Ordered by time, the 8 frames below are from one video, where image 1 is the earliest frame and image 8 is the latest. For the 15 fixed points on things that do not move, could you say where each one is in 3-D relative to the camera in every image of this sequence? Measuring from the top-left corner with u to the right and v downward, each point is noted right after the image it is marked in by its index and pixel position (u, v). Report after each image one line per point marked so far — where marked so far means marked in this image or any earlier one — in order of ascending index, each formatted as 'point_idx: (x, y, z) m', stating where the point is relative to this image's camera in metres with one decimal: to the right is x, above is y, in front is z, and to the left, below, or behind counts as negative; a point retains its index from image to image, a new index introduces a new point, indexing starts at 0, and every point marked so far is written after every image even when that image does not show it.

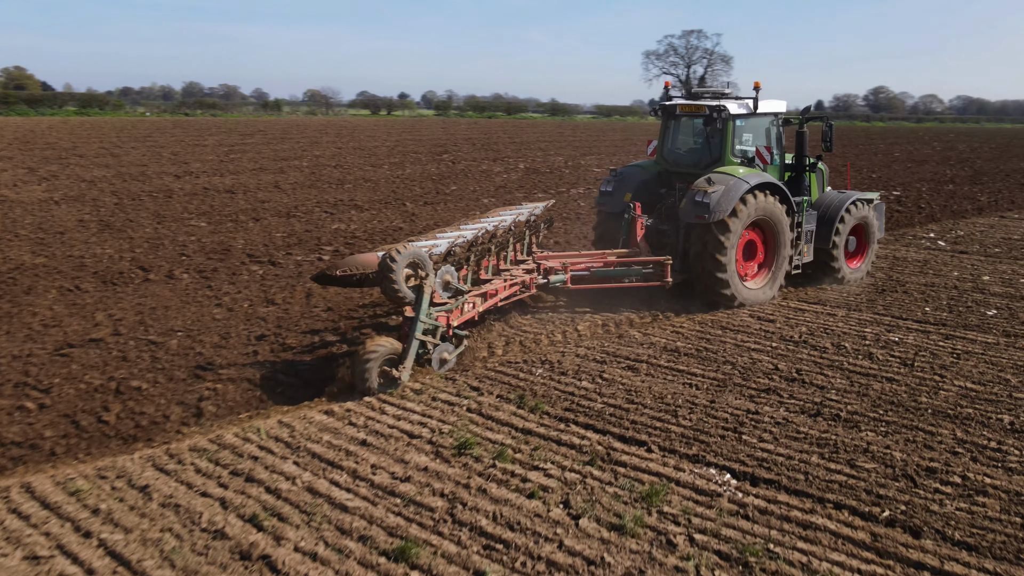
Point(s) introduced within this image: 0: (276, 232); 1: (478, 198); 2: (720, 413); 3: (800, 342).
0: (-2.5, +0.6, +10.4) m
1: (-0.5, +1.3, +14.1) m
2: (+1.0, -0.6, +4.8) m
3: (+1.8, -0.3, +6.2) m
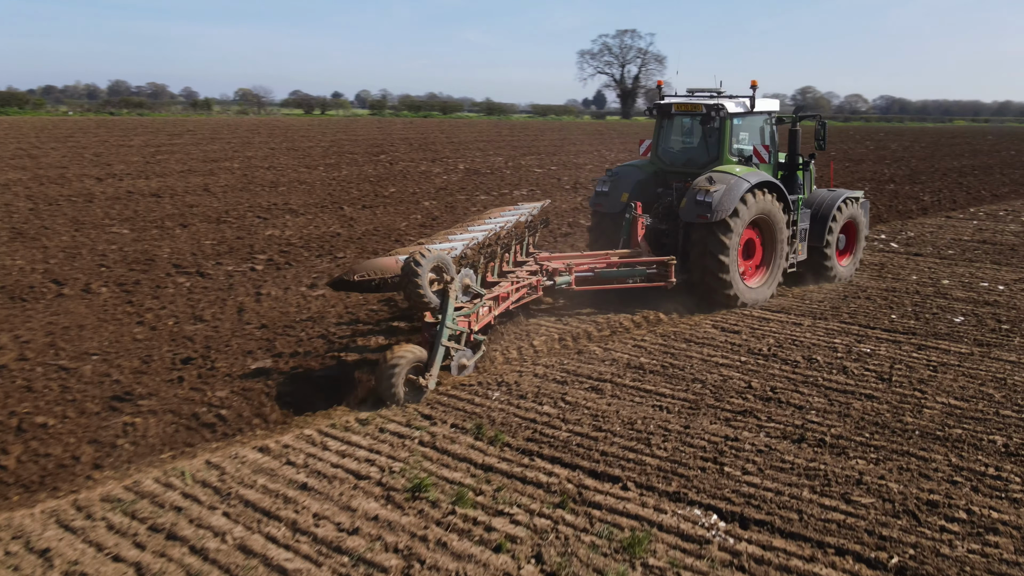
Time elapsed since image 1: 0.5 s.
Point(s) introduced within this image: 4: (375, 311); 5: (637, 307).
0: (-3.0, +0.5, +9.7) m
1: (-1.3, +1.2, +13.6) m
2: (+0.8, -0.7, +4.4) m
3: (+1.5, -0.4, +5.9) m
4: (-0.9, -0.2, +6.8) m
5: (+0.9, -0.1, +7.2) m
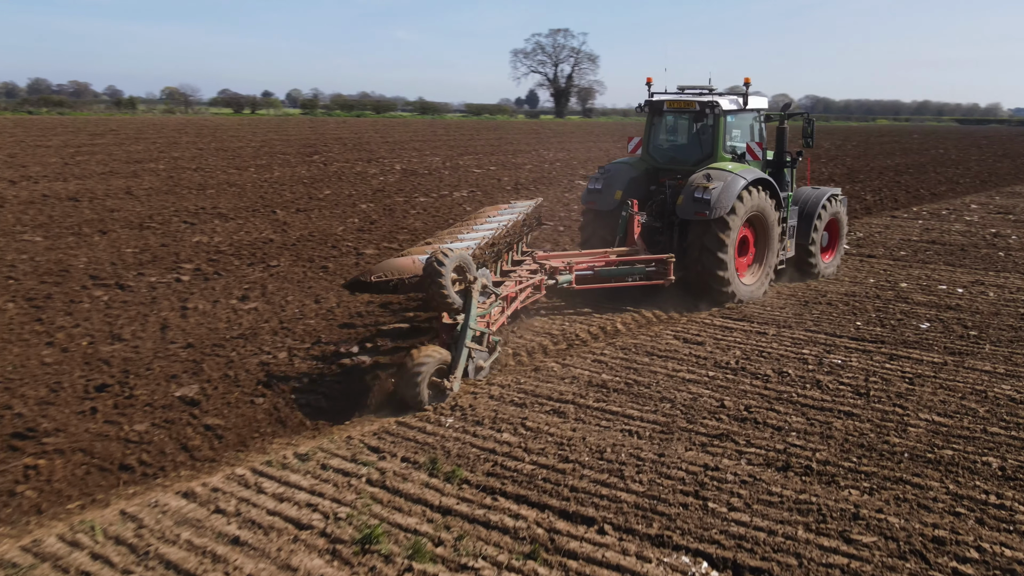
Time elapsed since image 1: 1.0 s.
0: (-3.6, +0.4, +9.1) m
1: (-2.1, +1.1, +13.0) m
2: (+0.7, -0.7, +4.0) m
3: (+1.3, -0.5, +5.5) m
4: (-1.3, -0.2, +6.2) m
5: (+0.6, -0.2, +6.9) m
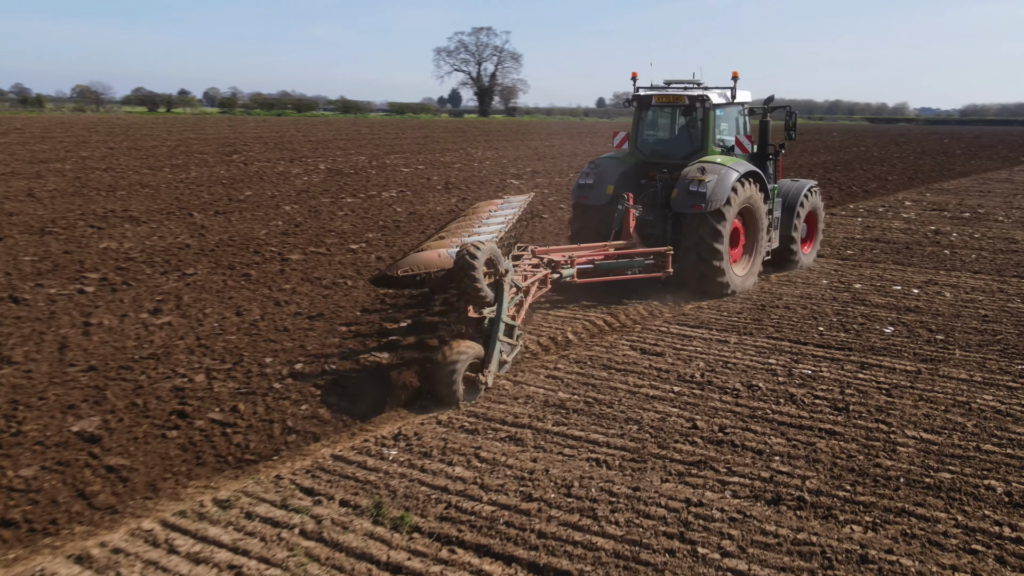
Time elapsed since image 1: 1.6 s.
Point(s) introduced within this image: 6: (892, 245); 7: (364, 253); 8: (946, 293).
0: (-4.1, +0.3, +8.3) m
1: (-2.9, +1.0, +12.3) m
2: (+0.5, -0.8, +3.5) m
3: (+1.0, -0.5, +5.1) m
4: (-1.6, -0.3, +5.6) m
5: (+0.2, -0.2, +6.4) m
6: (+3.9, +0.4, +10.0) m
7: (-1.4, +0.3, +8.9) m
8: (+3.4, 0.0, +7.6) m
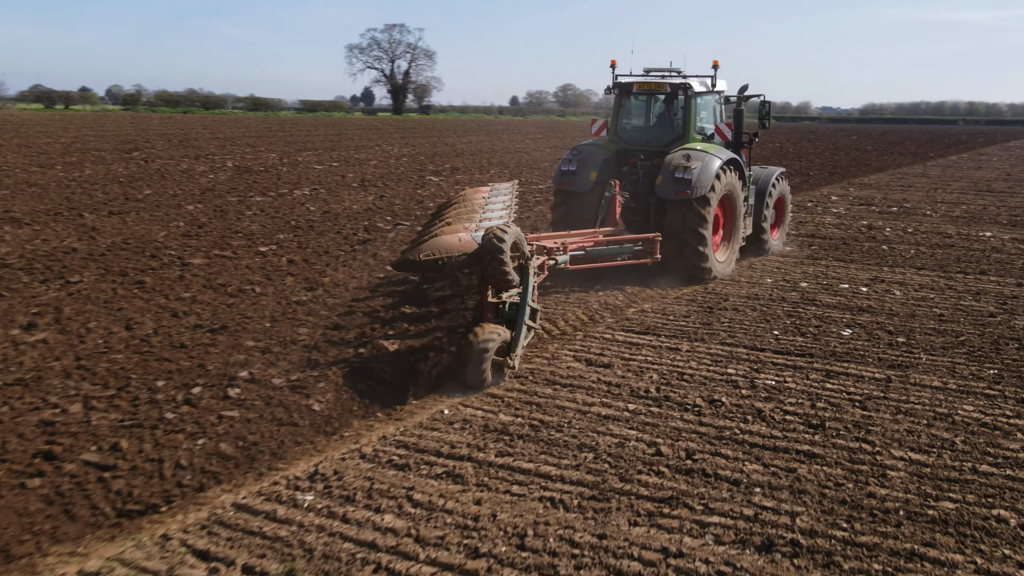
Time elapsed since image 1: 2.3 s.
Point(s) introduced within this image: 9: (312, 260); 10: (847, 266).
0: (-4.7, +0.2, +7.3) m
1: (-3.9, +1.0, +11.4) m
2: (+0.3, -0.8, +2.9) m
3: (+0.7, -0.5, +4.6) m
4: (-1.9, -0.4, +4.8) m
5: (-0.2, -0.3, +5.7) m
6: (+3.1, +0.5, +9.7) m
7: (-2.0, +0.3, +8.2) m
8: (+2.8, 0.0, +7.3) m
9: (-1.6, +0.2, +8.0) m
10: (+2.8, +0.2, +8.3) m
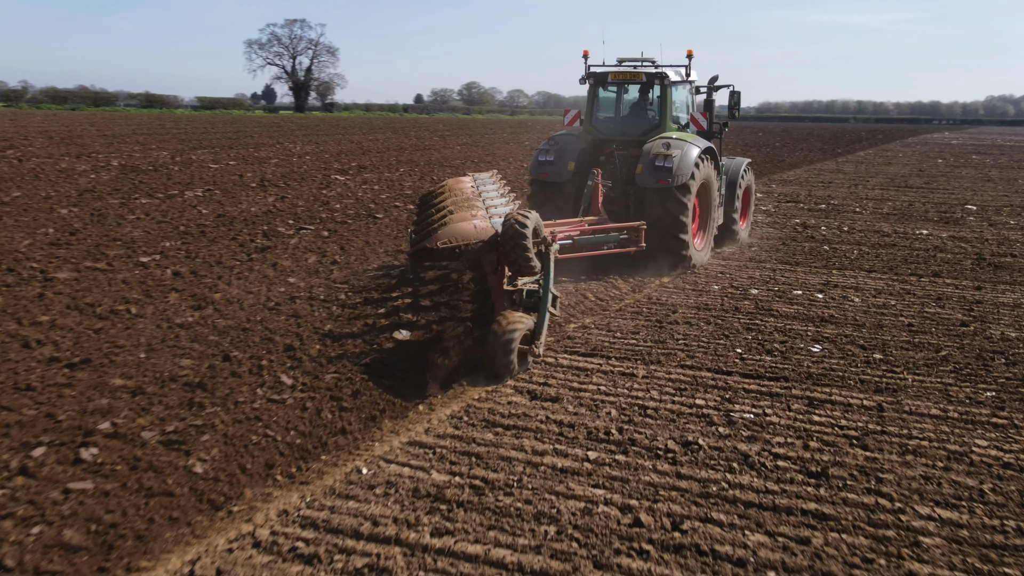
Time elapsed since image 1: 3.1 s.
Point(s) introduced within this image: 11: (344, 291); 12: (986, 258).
0: (-5.2, 0.0, +6.0) m
1: (-4.8, +0.8, +10.1) m
2: (+0.2, -0.9, +2.1) m
3: (+0.4, -0.6, +3.8) m
4: (-2.2, -0.5, +3.8) m
5: (-0.6, -0.4, +4.9) m
6: (+2.4, +0.4, +9.1) m
7: (-2.6, +0.2, +7.1) m
8: (+2.3, -0.1, +6.7) m
9: (-2.2, +0.1, +7.0) m
10: (+2.2, +0.1, +7.7) m
11: (-1.1, 0.0, +6.3) m
12: (+4.1, +0.3, +8.4) m
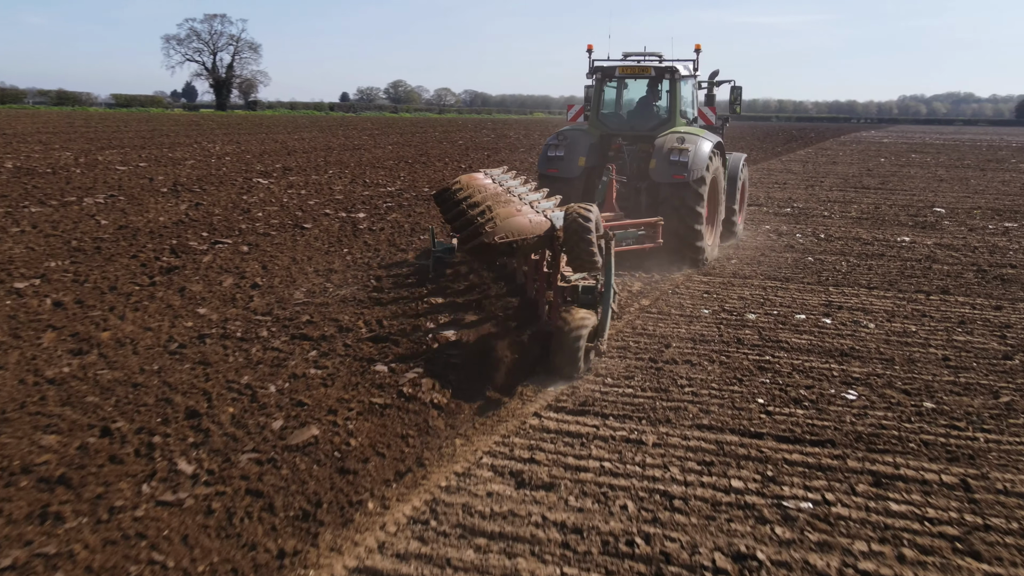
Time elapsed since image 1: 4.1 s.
0: (-5.3, -0.2, +4.5) m
1: (-5.2, +0.6, +8.7) m
2: (+0.3, -1.1, +1.1) m
3: (+0.4, -0.8, +2.7) m
4: (-2.2, -0.7, +2.6) m
5: (-0.7, -0.5, +3.7) m
6: (+1.9, +0.3, +8.2) m
7: (-2.8, 0.0, +5.8) m
8: (+2.1, -0.2, +5.8) m
9: (-2.5, -0.1, +5.7) m
10: (+1.9, 0.0, +6.7) m
11: (-1.3, -0.2, +5.2) m
12: (+3.7, +0.2, +7.6) m
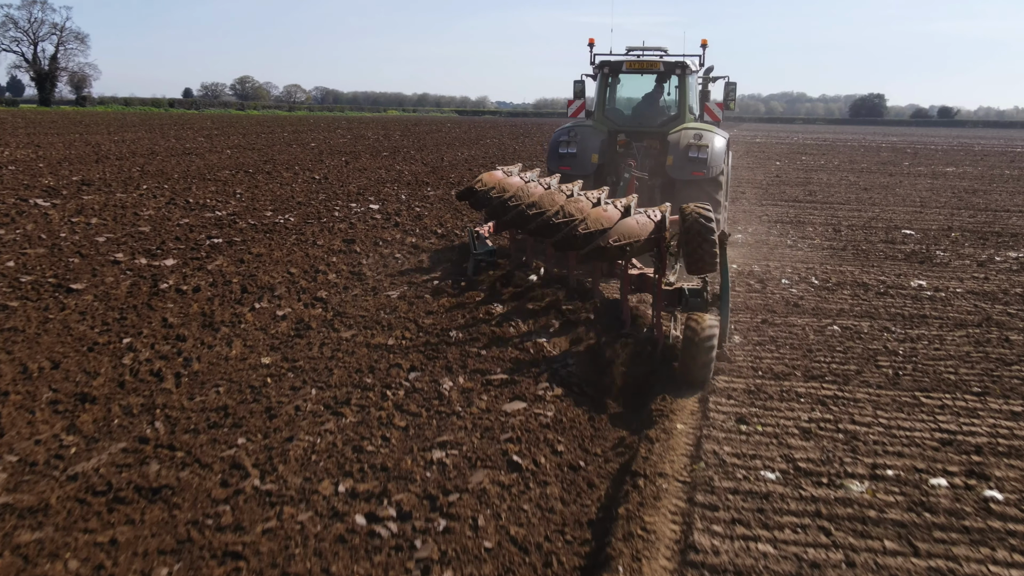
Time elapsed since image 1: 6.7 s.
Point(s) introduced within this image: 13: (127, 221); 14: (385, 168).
0: (-5.4, -0.8, +0.9) m
1: (-5.9, 0.0, +5.1) m
2: (+0.8, -1.6, -1.6) m
3: (+0.6, -1.3, 0.0) m
4: (-2.0, -1.3, -0.5) m
5: (-0.6, -1.1, +0.9) m
6: (+1.3, -0.2, +5.7) m
7: (-3.1, -0.6, +2.6) m
8: (+1.8, -0.7, +3.2) m
9: (-2.7, -0.6, +2.6) m
10: (+1.5, -0.5, +4.2) m
11: (-1.5, -0.7, +2.2) m
12: (+3.1, -0.3, +5.3) m
13: (-3.3, +0.6, +8.7) m
14: (-1.9, +1.8, +15.1) m
